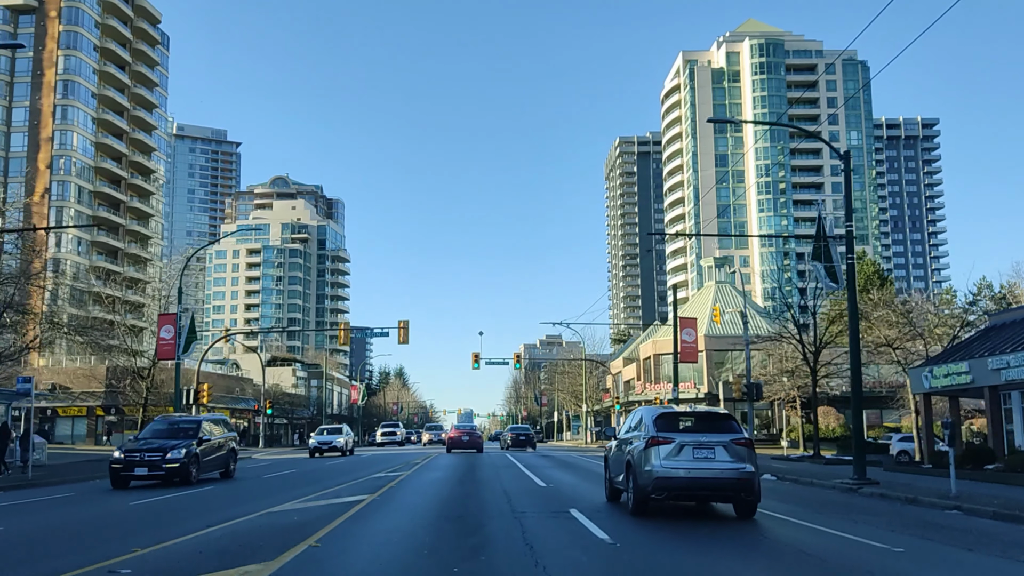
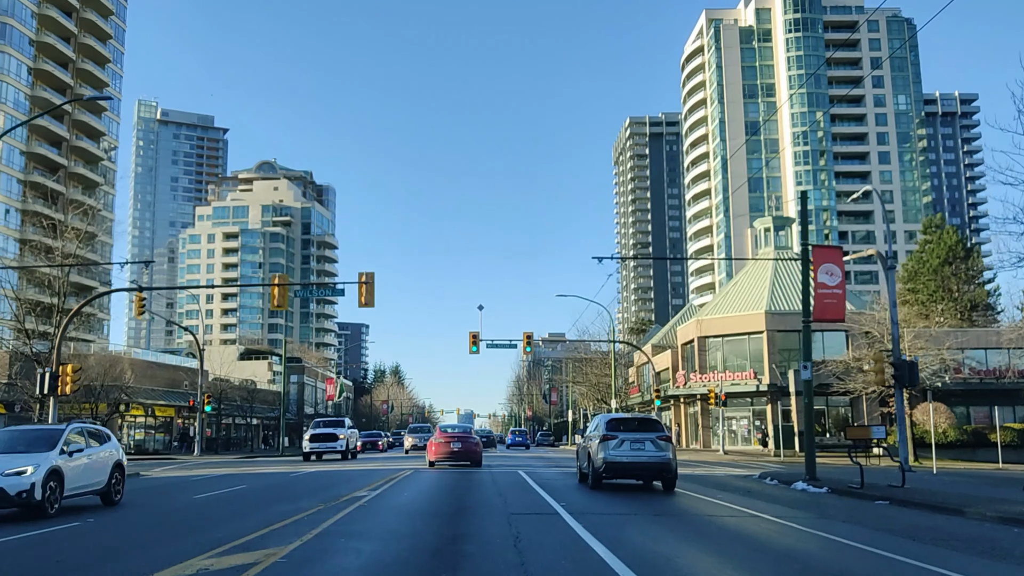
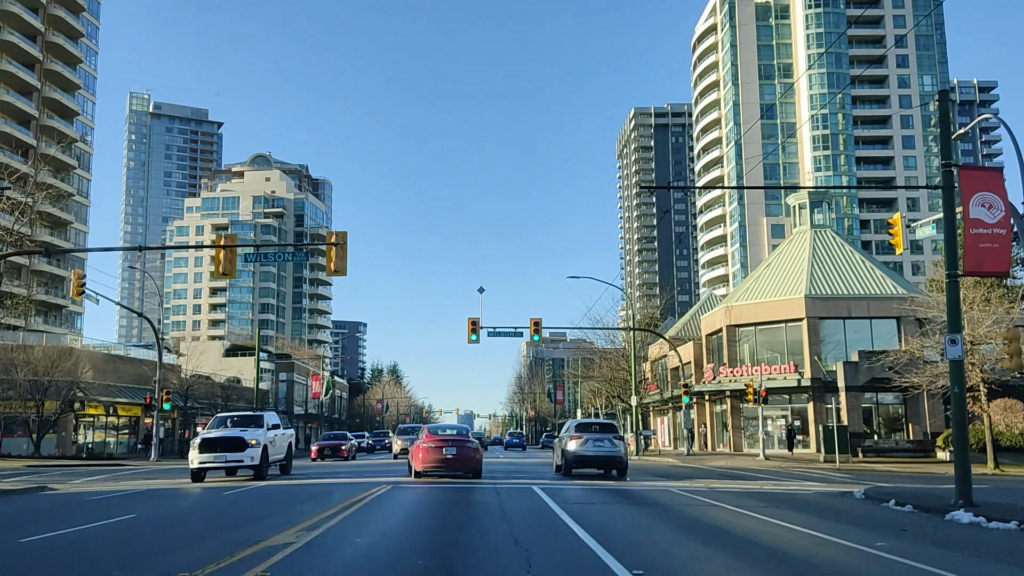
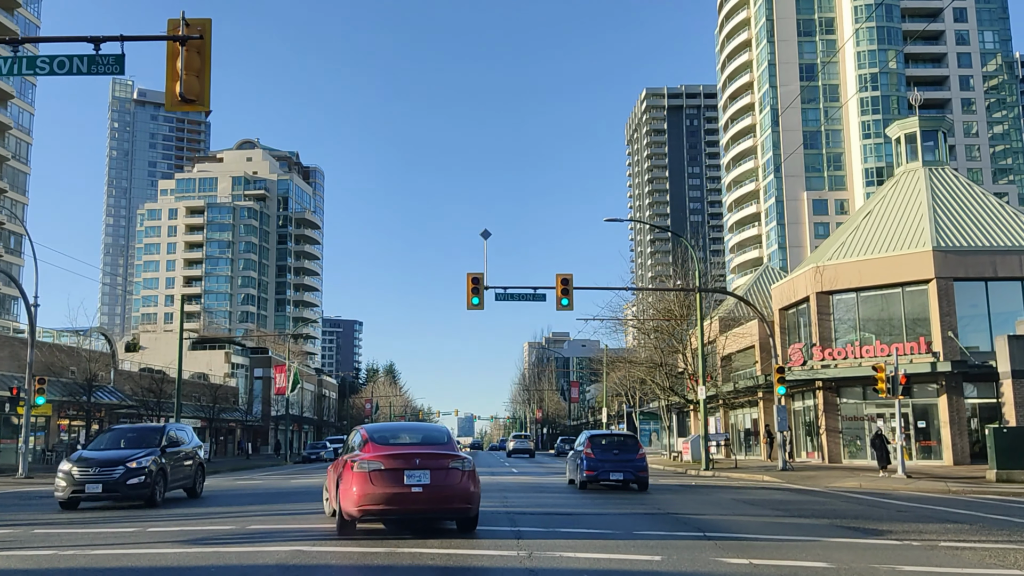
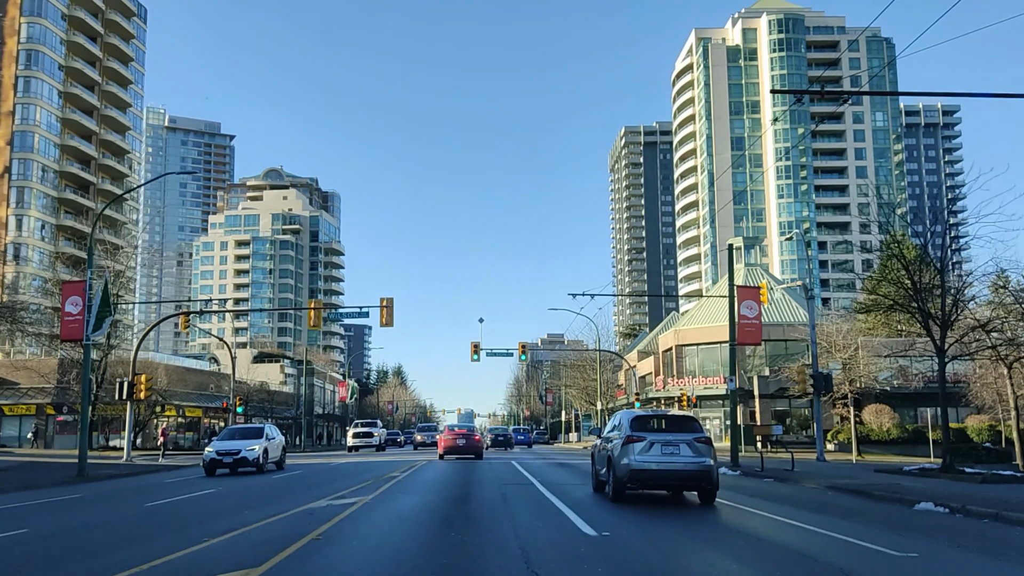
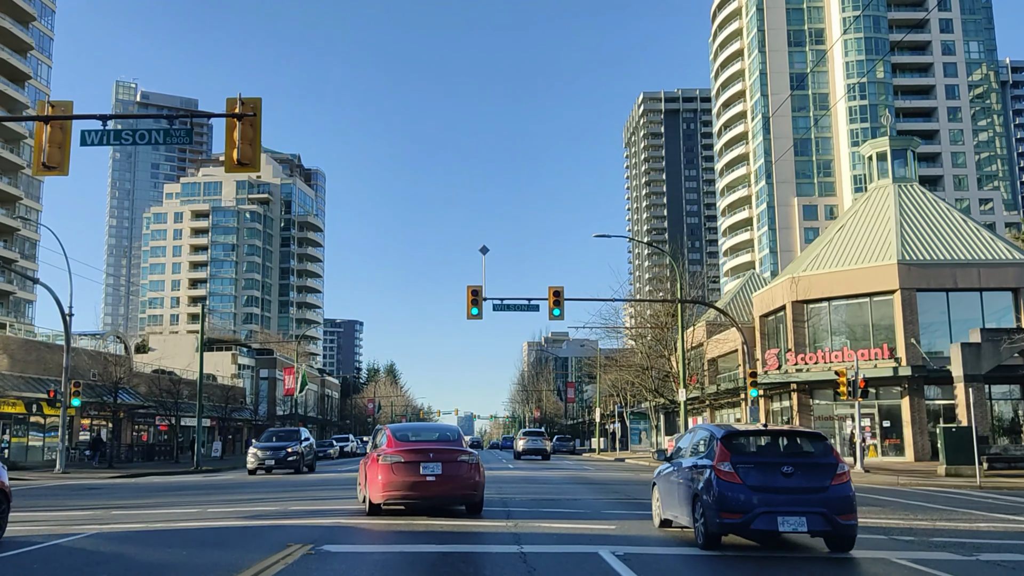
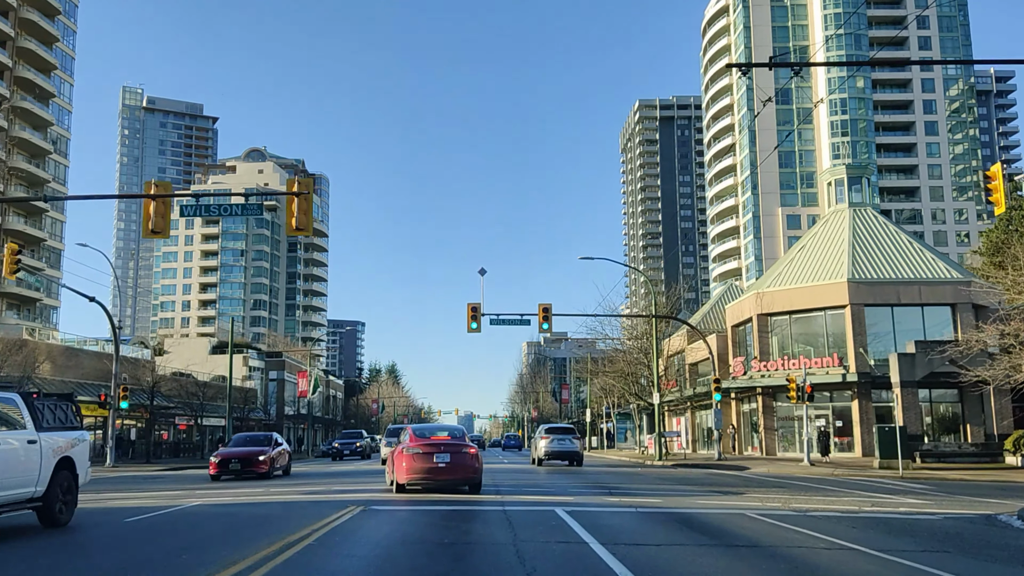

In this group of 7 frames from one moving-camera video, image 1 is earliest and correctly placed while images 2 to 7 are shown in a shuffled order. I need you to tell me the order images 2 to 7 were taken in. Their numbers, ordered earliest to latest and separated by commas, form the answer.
5, 2, 3, 7, 6, 4
